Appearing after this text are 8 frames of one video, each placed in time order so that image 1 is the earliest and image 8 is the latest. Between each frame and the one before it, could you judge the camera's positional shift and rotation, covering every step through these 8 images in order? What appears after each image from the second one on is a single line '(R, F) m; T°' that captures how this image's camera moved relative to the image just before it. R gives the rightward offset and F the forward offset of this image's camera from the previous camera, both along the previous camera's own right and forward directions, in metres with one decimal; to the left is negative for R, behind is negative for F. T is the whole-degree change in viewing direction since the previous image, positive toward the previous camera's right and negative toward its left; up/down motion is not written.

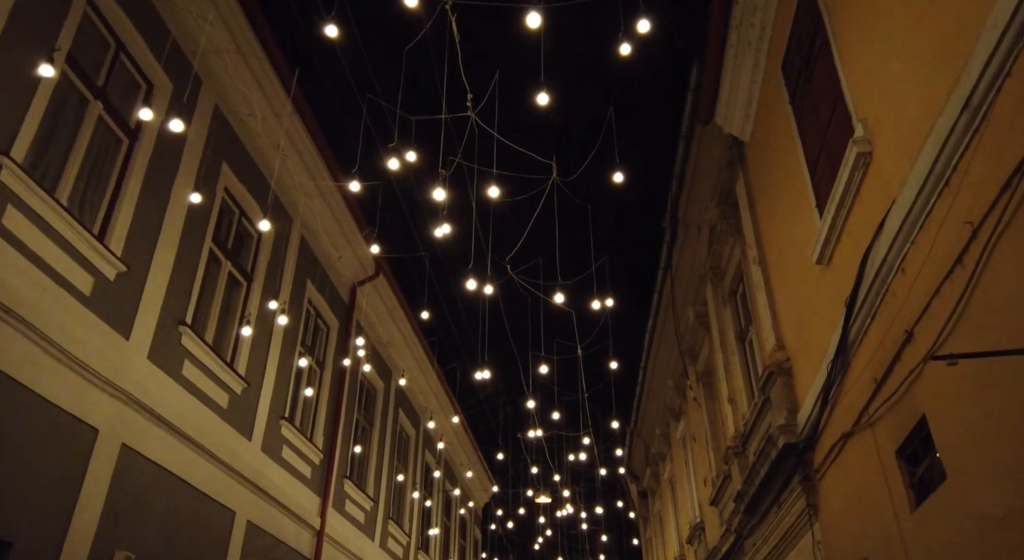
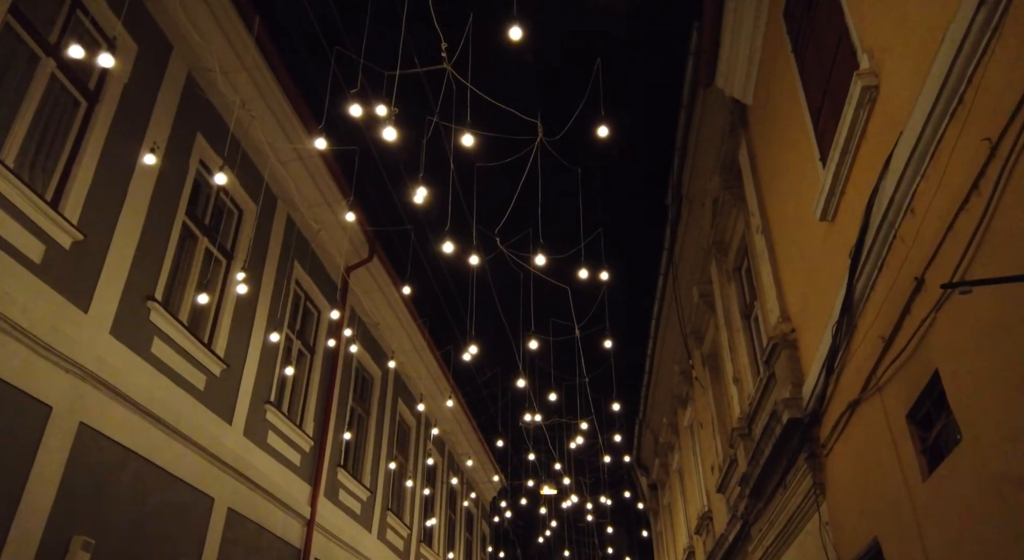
(+0.2, +0.4) m; -1°
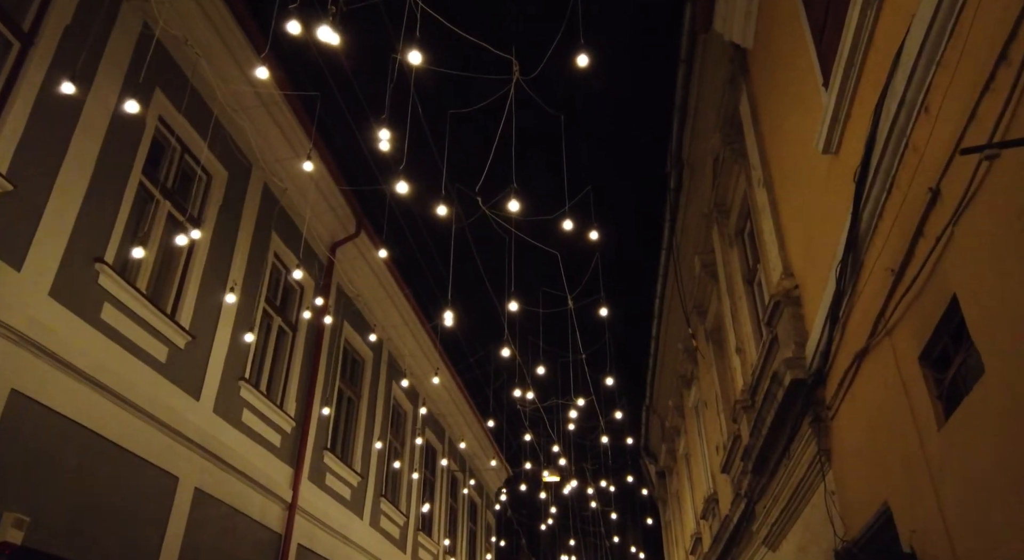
(+0.2, +0.5) m; -1°
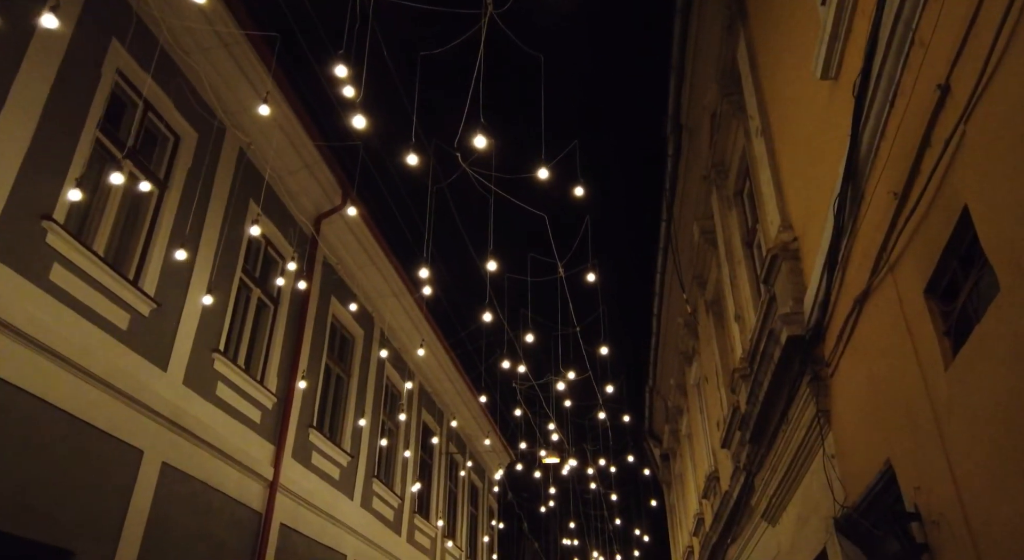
(+0.2, +0.4) m; -1°
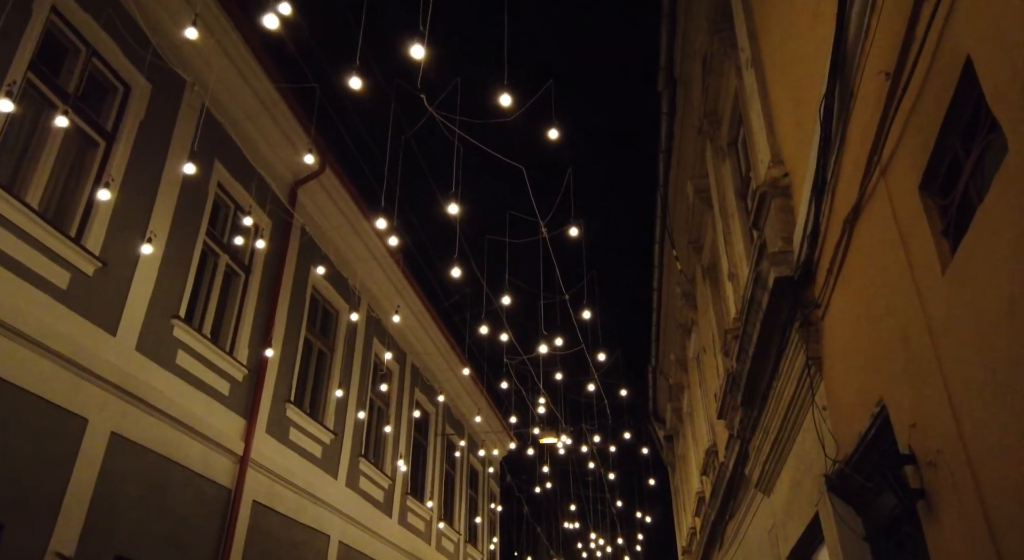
(+0.3, +0.5) m; -1°
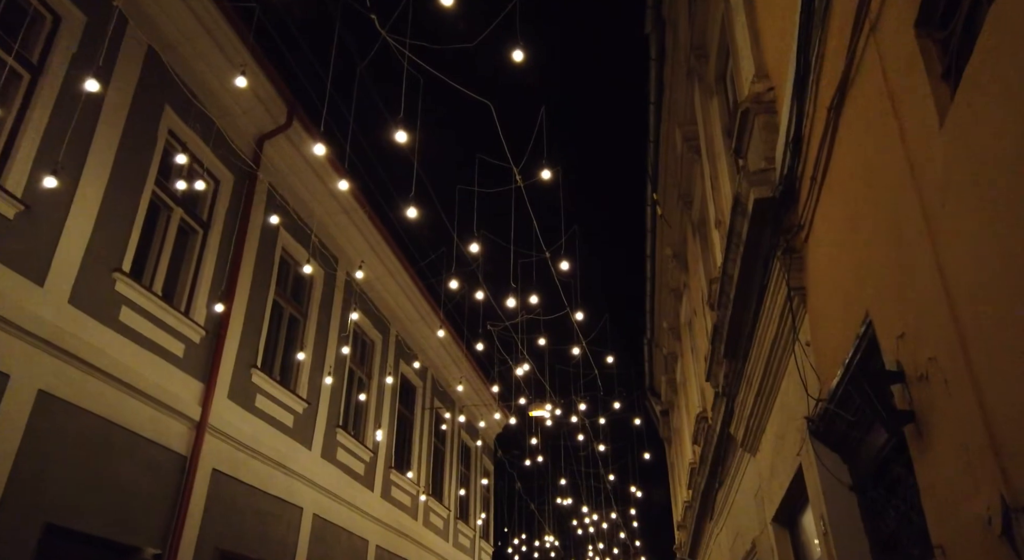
(+0.2, +0.5) m; 0°
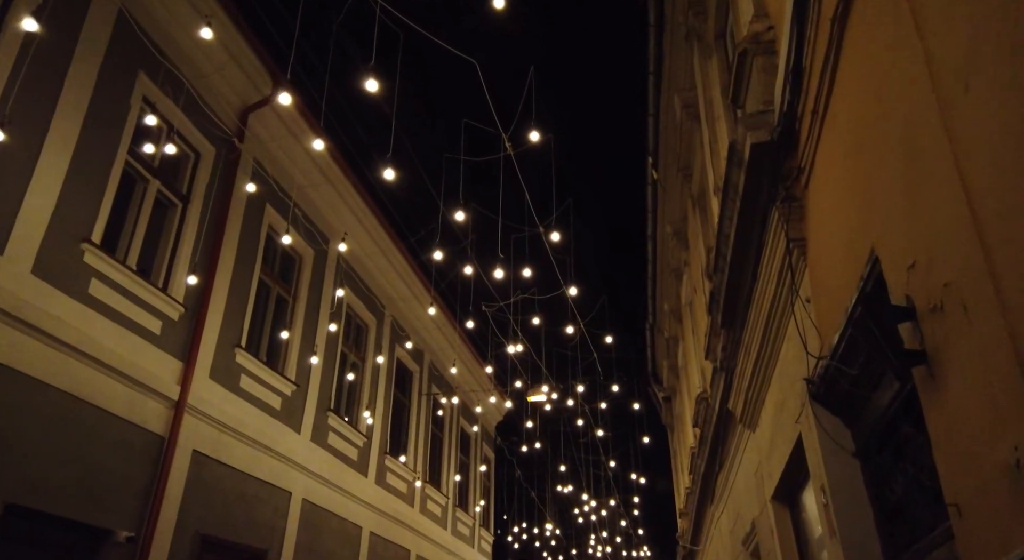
(+0.1, +0.3) m; 0°
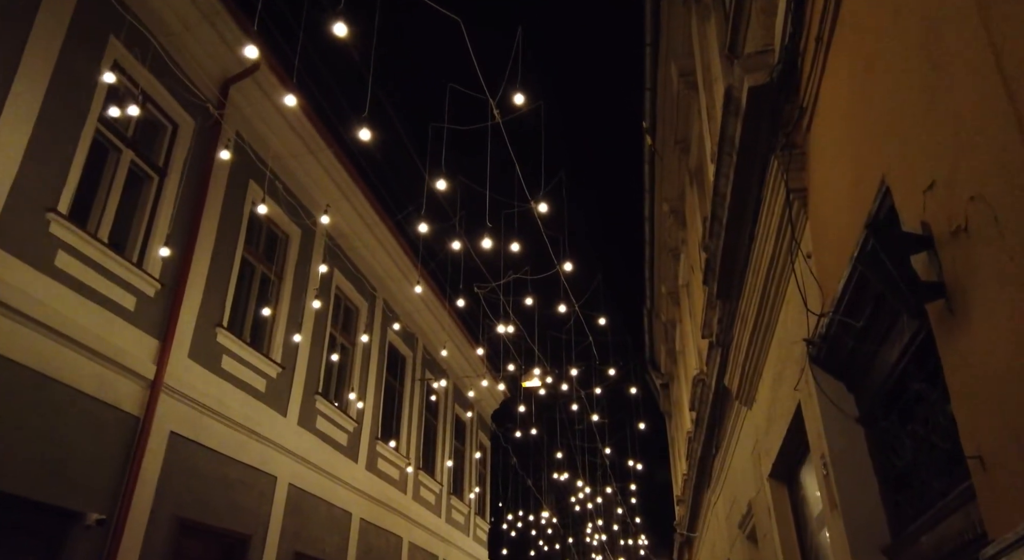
(+0.1, +0.3) m; 0°
